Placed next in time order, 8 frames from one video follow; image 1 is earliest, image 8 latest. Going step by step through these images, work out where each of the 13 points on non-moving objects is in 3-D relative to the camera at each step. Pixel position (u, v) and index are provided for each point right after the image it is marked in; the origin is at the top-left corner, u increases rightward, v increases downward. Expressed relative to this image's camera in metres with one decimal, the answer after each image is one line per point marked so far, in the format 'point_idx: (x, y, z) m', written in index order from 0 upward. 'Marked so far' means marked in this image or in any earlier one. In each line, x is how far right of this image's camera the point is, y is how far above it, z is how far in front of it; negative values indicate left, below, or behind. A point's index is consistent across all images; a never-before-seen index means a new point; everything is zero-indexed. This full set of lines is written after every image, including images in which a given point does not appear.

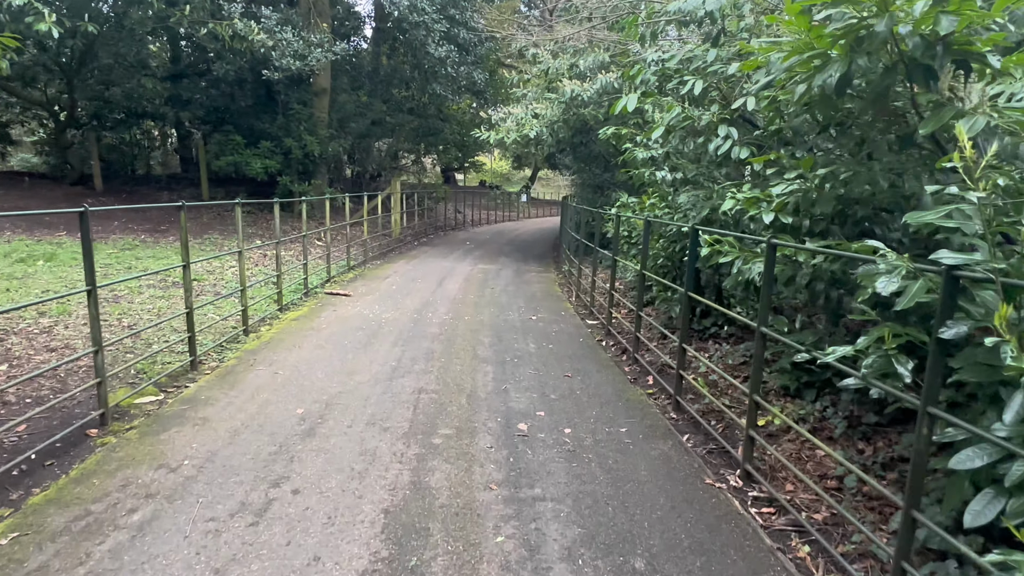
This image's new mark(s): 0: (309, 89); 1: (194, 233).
0: (-5.4, +5.3, +15.5) m
1: (-7.0, +1.2, +12.9) m
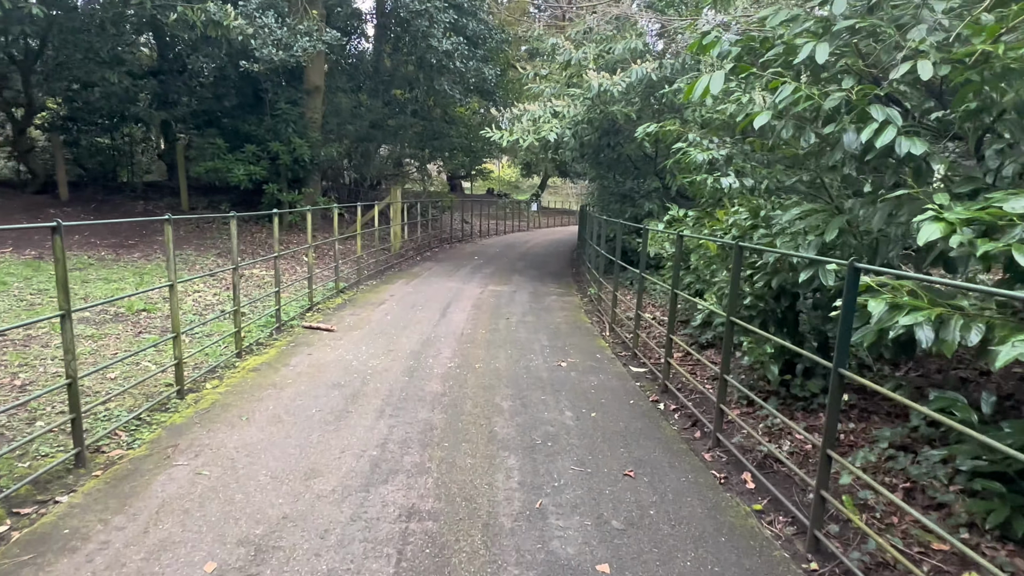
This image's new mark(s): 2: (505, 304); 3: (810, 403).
0: (-5.1, +4.8, +14.0) m
1: (-6.7, +0.8, +11.3) m
2: (-0.1, -0.2, +9.2) m
3: (+2.2, -0.8, +4.2) m
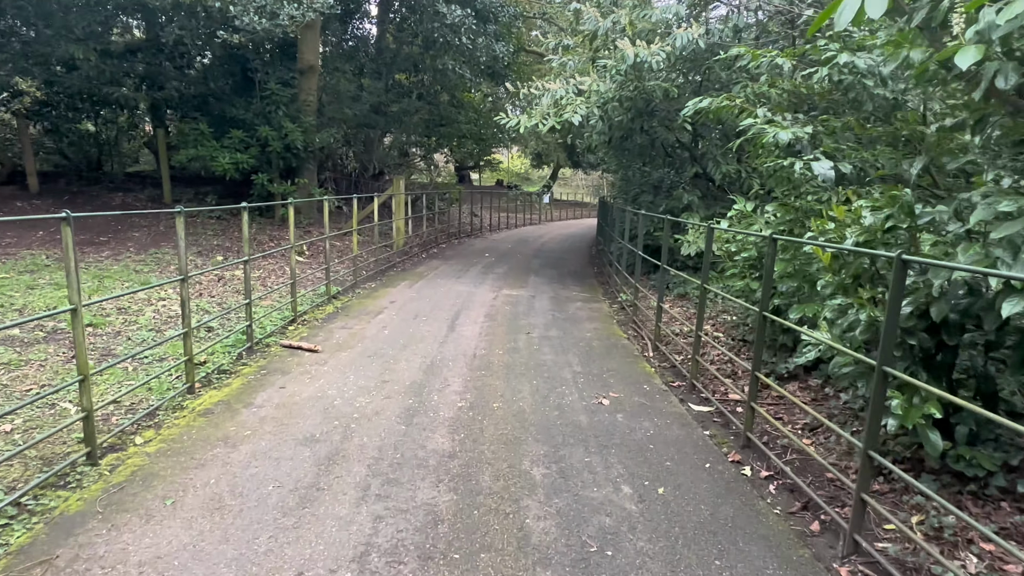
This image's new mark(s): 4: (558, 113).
0: (-4.7, +4.8, +12.7) m
1: (-6.4, +0.7, +10.0) m
2: (+0.1, -0.3, +7.9) m
3: (+2.4, -1.0, +2.9) m
4: (+0.7, +2.6, +8.9) m
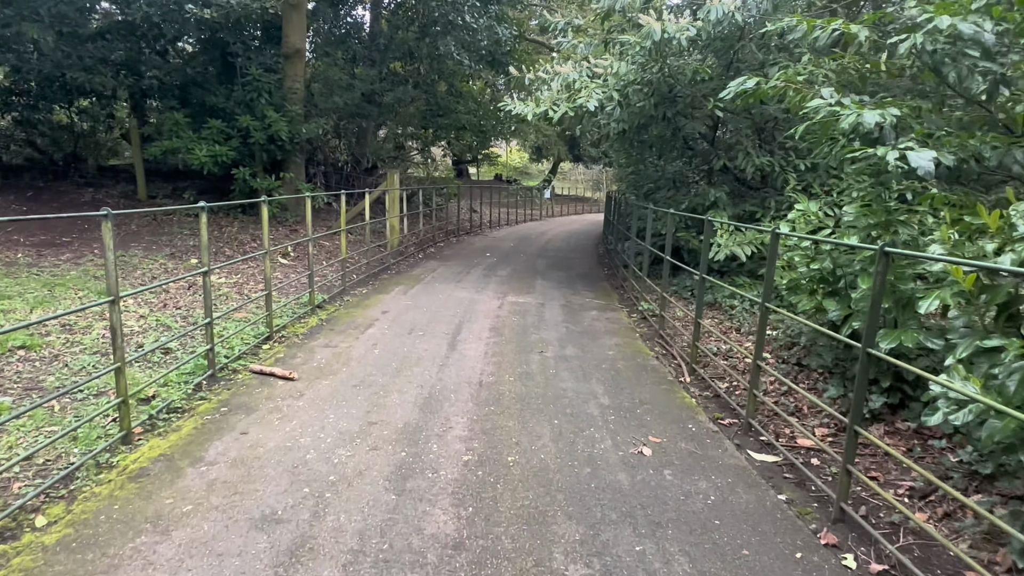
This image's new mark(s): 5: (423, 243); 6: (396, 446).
0: (-4.7, +4.7, +11.7) m
1: (-6.3, +0.6, +9.1) m
2: (+0.2, -0.4, +6.9) m
3: (+2.5, -1.1, +2.0) m
4: (+0.8, +2.6, +7.9) m
5: (-2.1, +1.0, +13.5) m
6: (-0.7, -1.0, +3.7) m
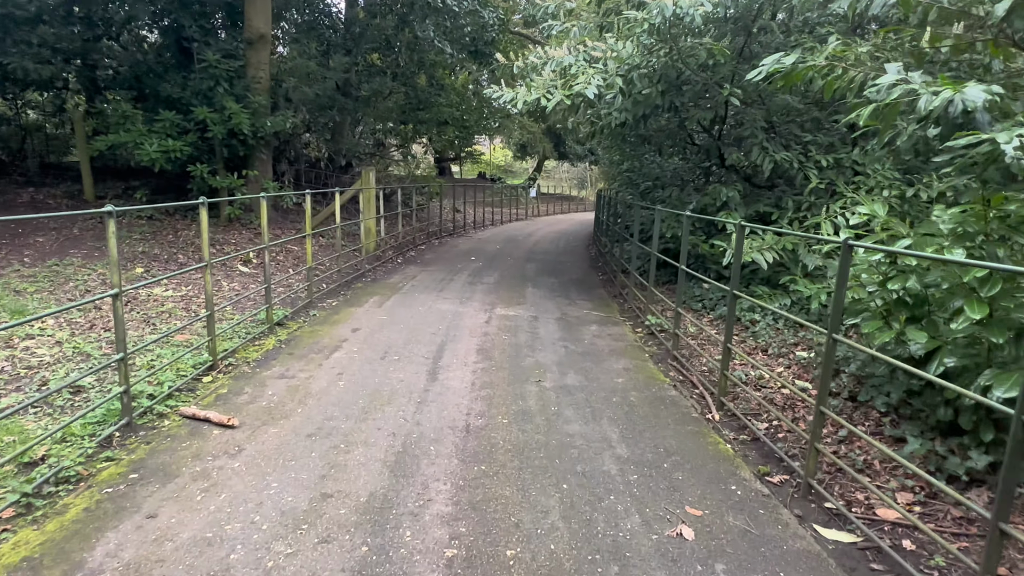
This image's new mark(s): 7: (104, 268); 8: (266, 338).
0: (-4.9, +4.6, +10.6) m
1: (-6.5, +0.4, +8.0) m
2: (+0.1, -0.6, +6.0) m
3: (+2.5, -1.3, +1.2) m
4: (+0.6, +2.4, +7.0) m
5: (-2.4, +0.9, +12.6) m
6: (-0.7, -1.2, +2.7) m
7: (-5.4, +0.3, +7.8) m
8: (-2.5, -0.5, +6.0) m
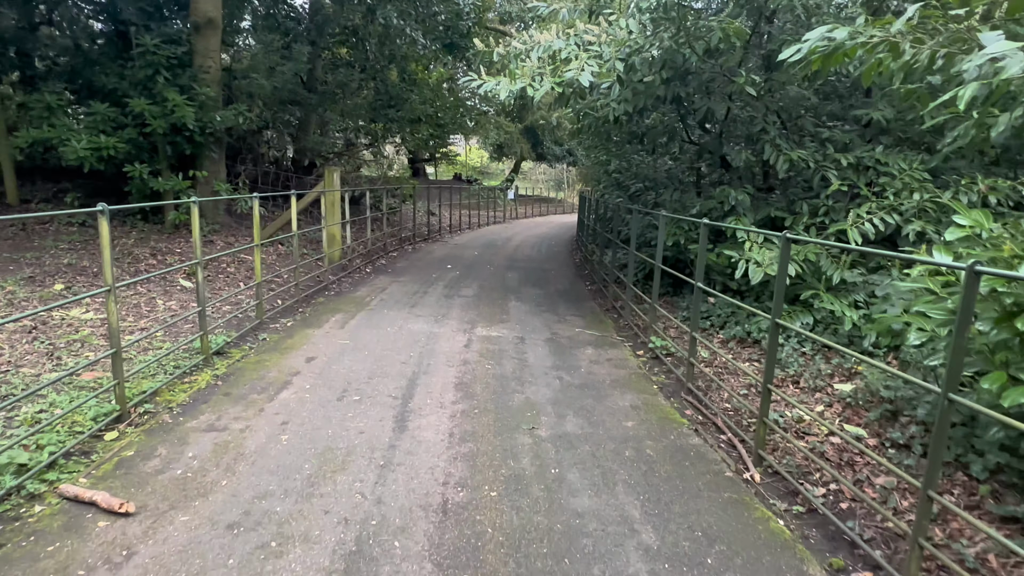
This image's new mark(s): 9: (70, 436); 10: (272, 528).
0: (-5.3, +4.3, +9.5) m
1: (-6.7, +0.2, +6.8) m
2: (0.0, -0.8, +5.1) m
3: (+2.6, -1.4, +0.3) m
4: (+0.5, +2.2, +6.1) m
5: (-2.8, +0.7, +11.5) m
6: (-0.7, -1.3, +1.8) m
7: (-5.6, 0.0, +6.6) m
8: (-2.6, -0.7, +4.9) m
9: (-2.7, -0.9, +3.6) m
10: (-1.2, -1.1, +2.8) m
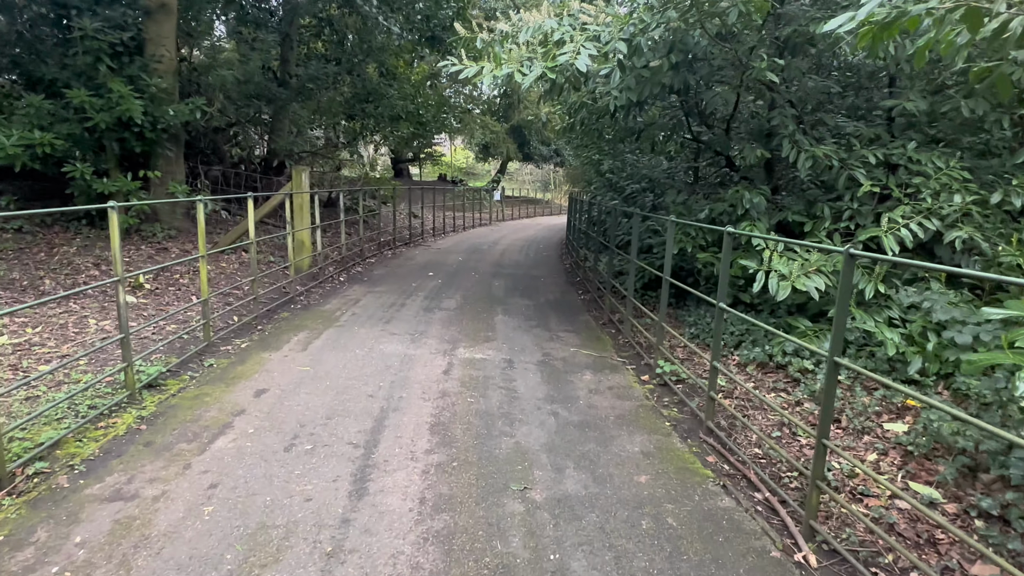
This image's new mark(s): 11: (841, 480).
0: (-5.5, +4.2, +8.6) m
1: (-6.8, 0.0, +5.8) m
2: (-0.1, -0.9, +4.3) m
3: (+2.6, -1.6, -0.4) m
4: (+0.3, +2.1, +5.3) m
5: (-3.0, +0.5, +10.7) m
6: (-0.8, -1.5, +1.0) m
7: (-5.8, -0.2, +5.7) m
8: (-2.7, -0.9, +4.1) m
9: (-2.8, -1.1, +2.8) m
10: (-1.2, -1.3, +2.0) m
11: (+1.8, -1.1, +3.2) m
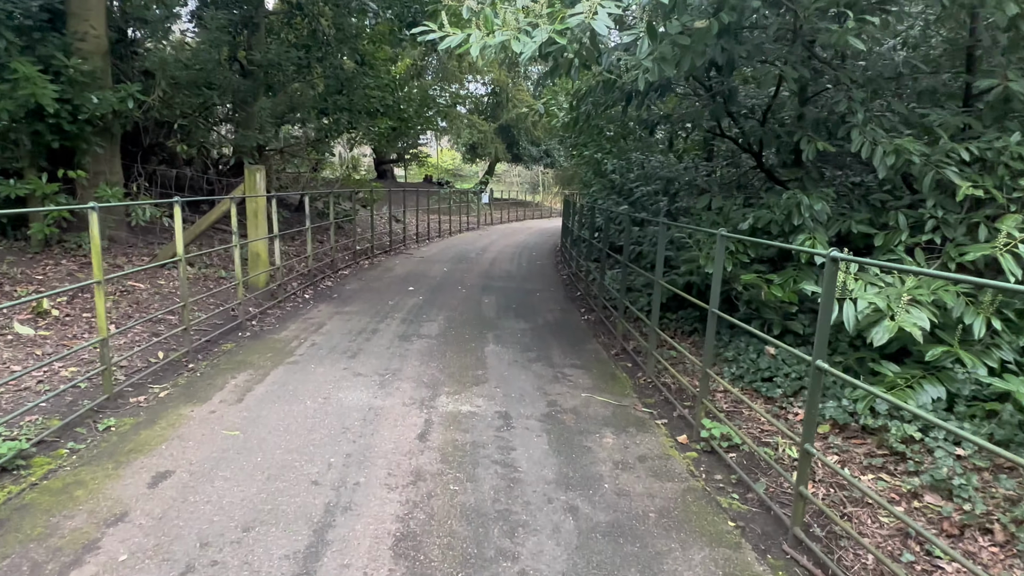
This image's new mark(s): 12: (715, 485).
0: (-5.6, +3.9, +7.2) m
1: (-6.9, -0.3, +4.4) m
2: (-0.1, -1.1, +3.1) m
3: (+2.7, -1.8, -1.6) m
4: (+0.3, +1.8, +4.1) m
5: (-3.2, +0.3, +9.4) m
6: (-0.7, -1.7, -0.3) m
7: (-5.8, -0.4, +4.3) m
8: (-2.7, -1.1, +2.8) m
9: (-2.7, -1.3, +1.4) m
10: (-1.1, -1.5, +0.7) m
11: (+1.8, -1.3, +2.0) m
12: (+1.2, -1.1, +3.4) m
